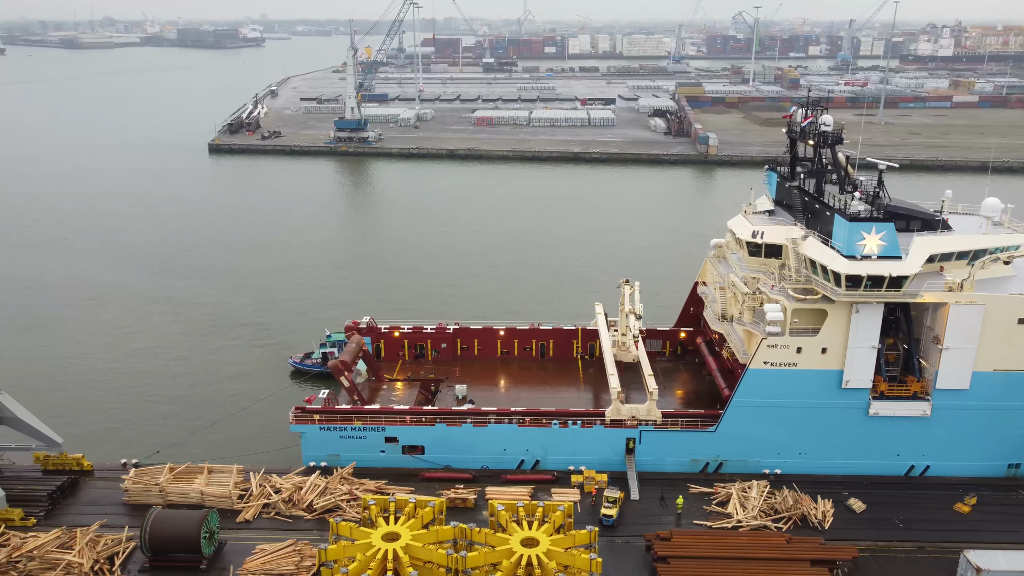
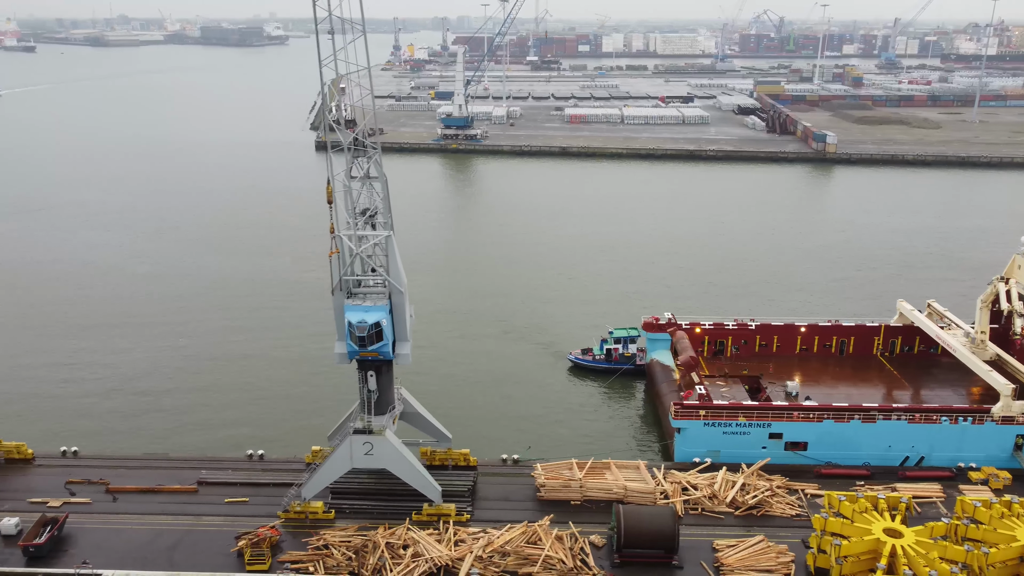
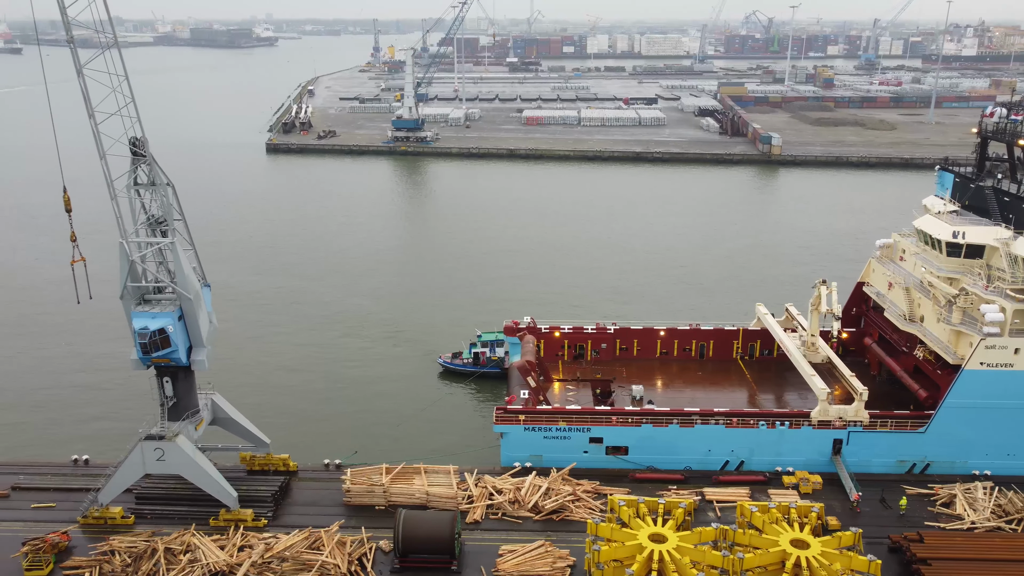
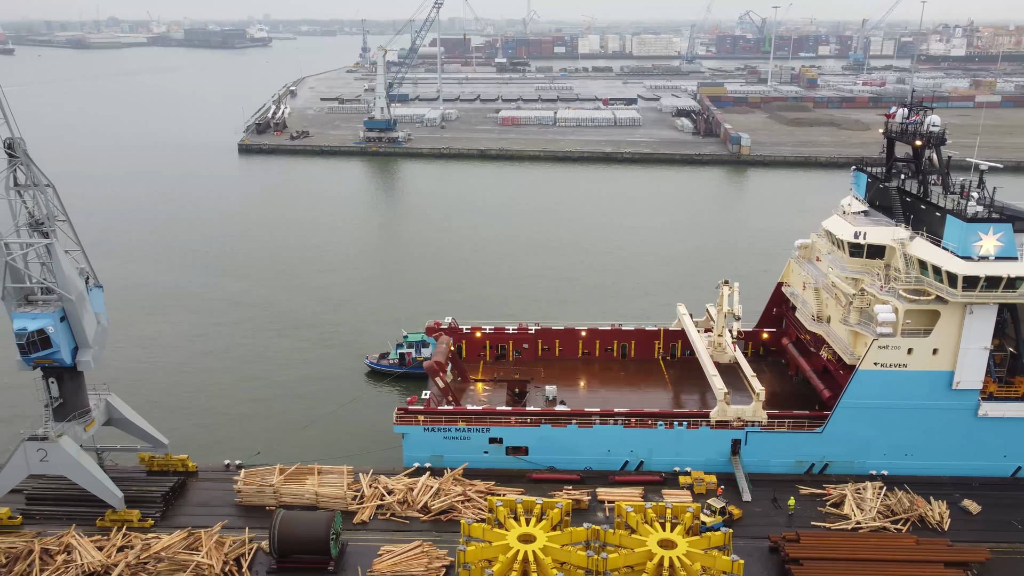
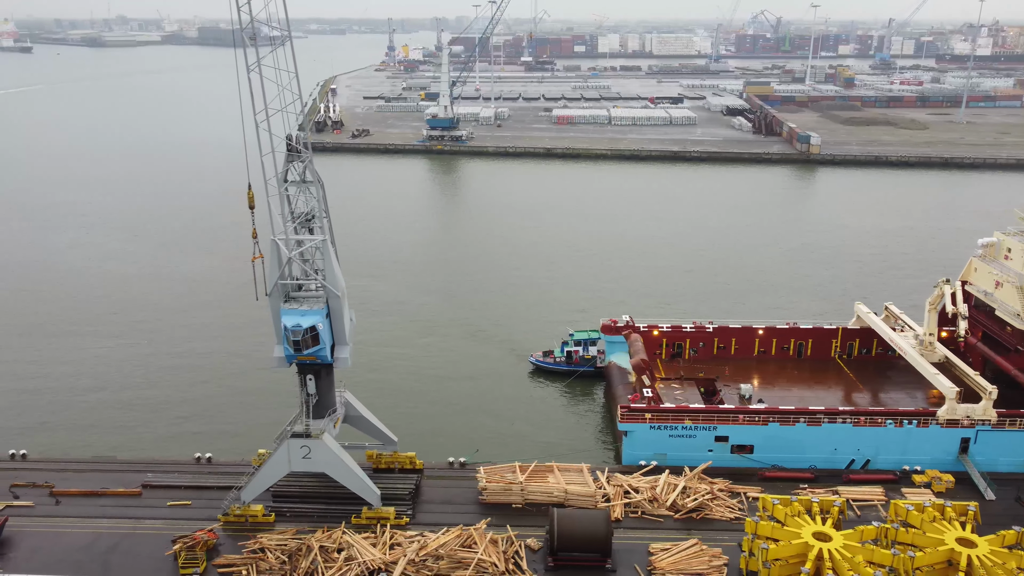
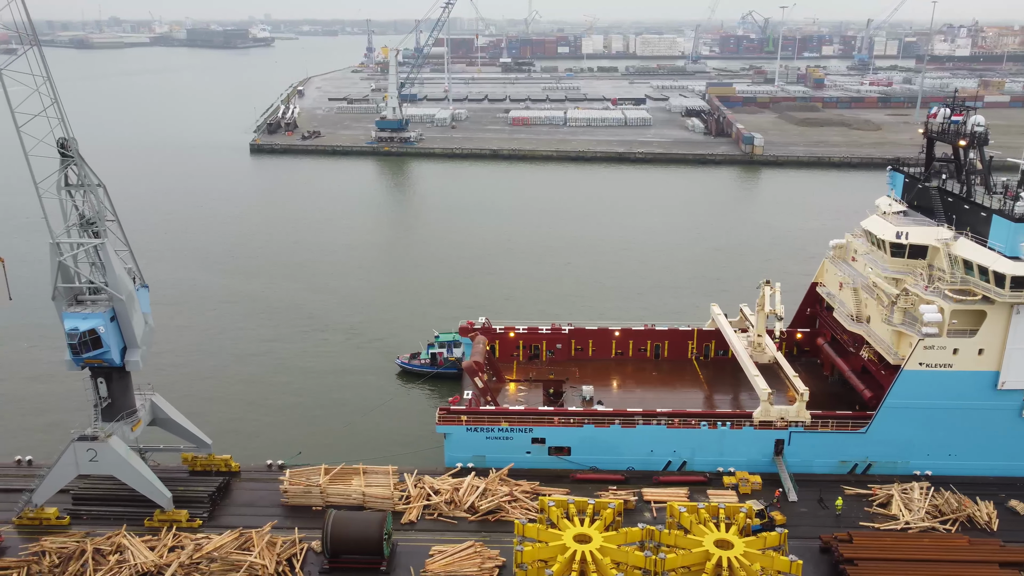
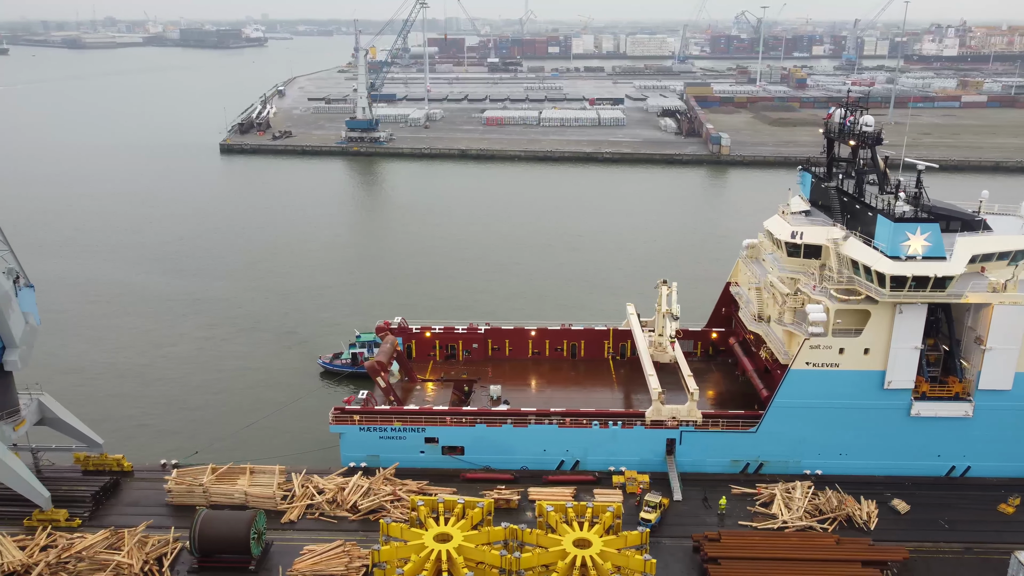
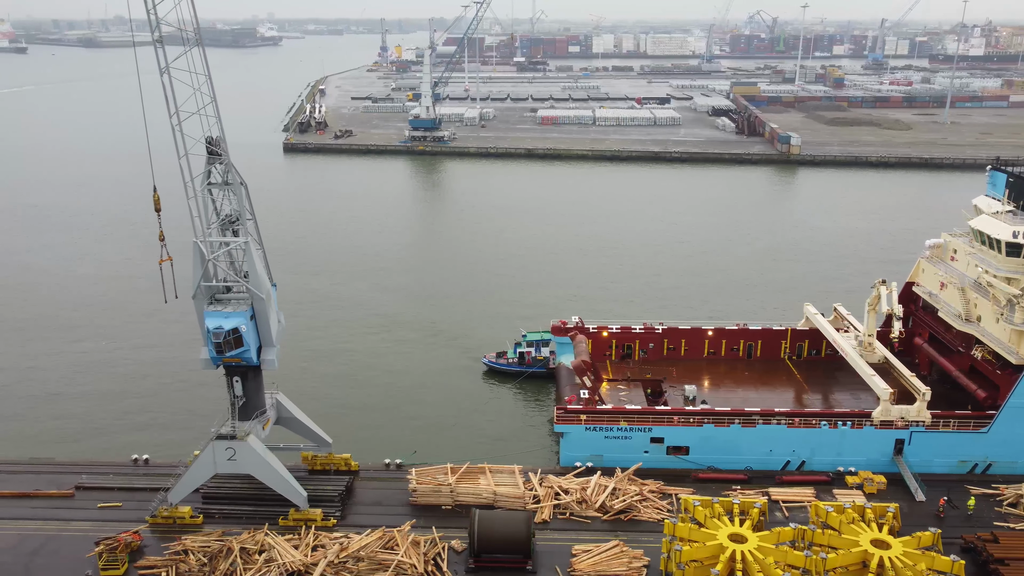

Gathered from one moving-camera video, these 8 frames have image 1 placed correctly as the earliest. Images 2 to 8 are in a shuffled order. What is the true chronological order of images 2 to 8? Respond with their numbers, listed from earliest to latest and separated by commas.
7, 4, 6, 3, 8, 5, 2
